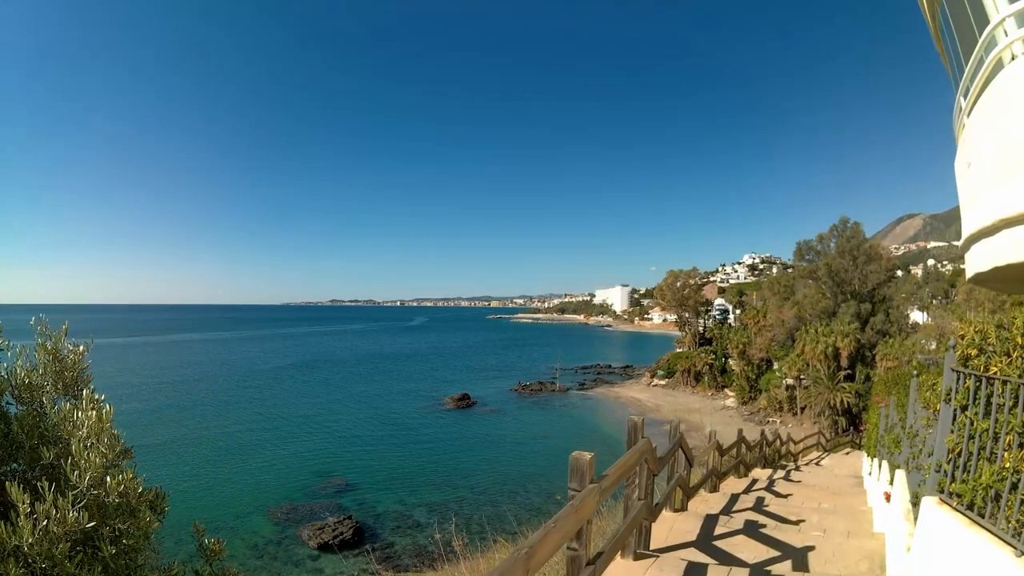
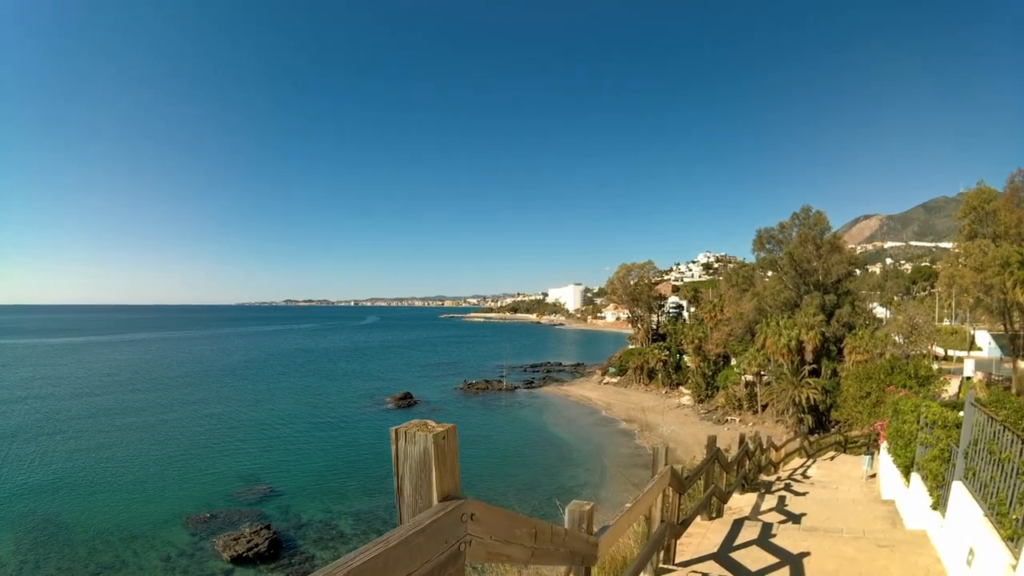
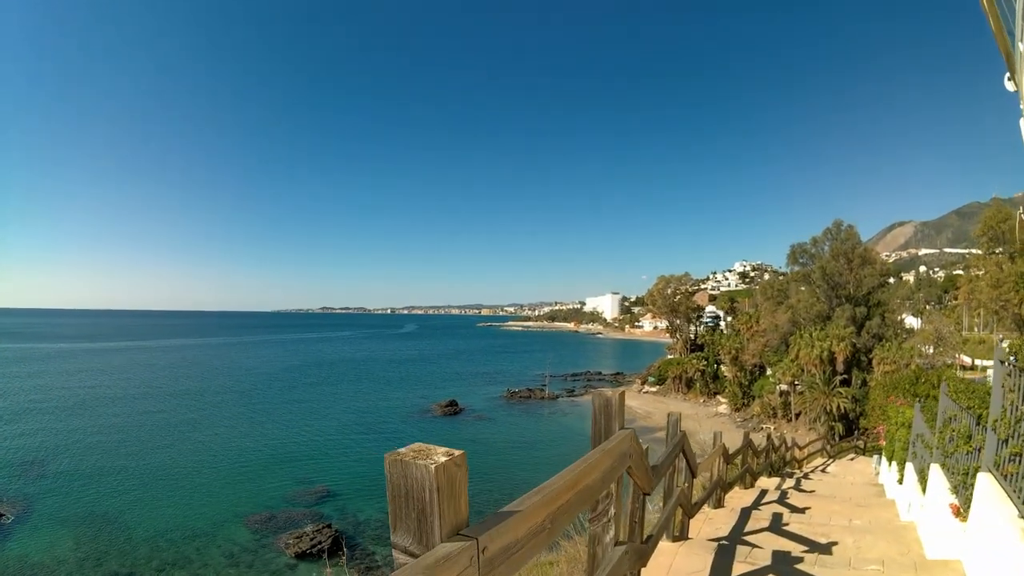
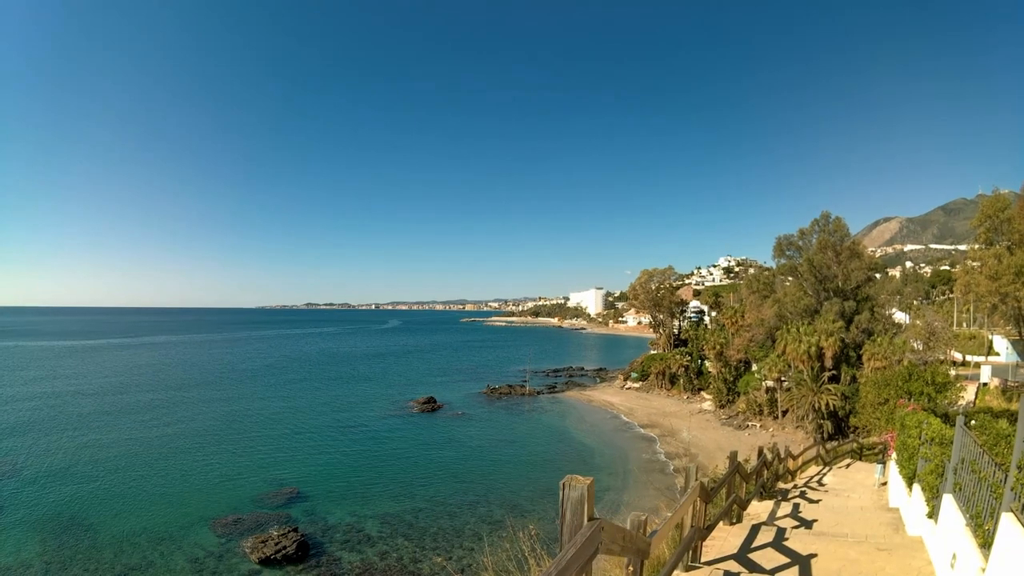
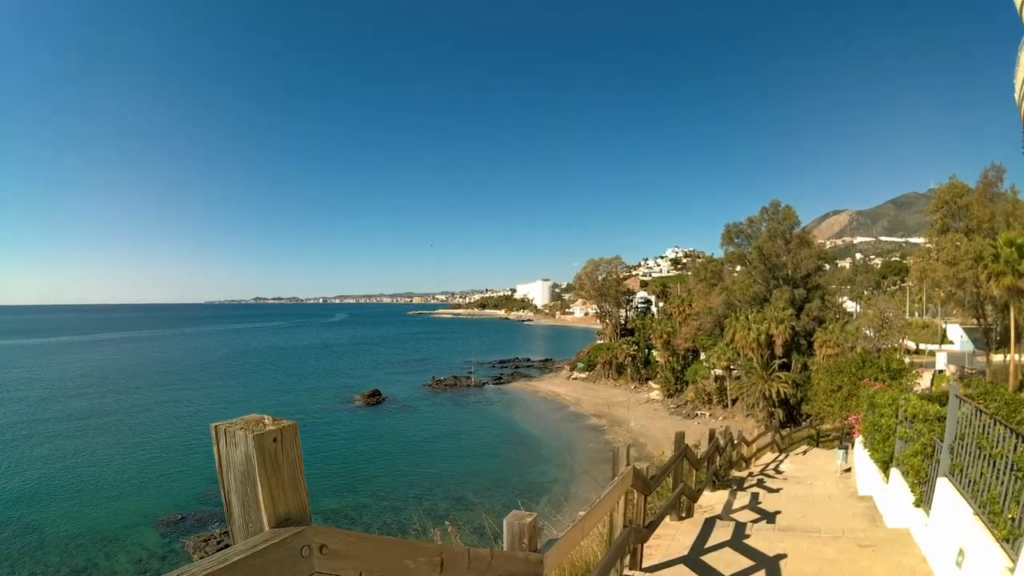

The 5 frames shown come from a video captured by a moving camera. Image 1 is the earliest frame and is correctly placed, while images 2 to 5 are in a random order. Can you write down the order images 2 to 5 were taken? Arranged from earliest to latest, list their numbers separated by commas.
3, 4, 2, 5
